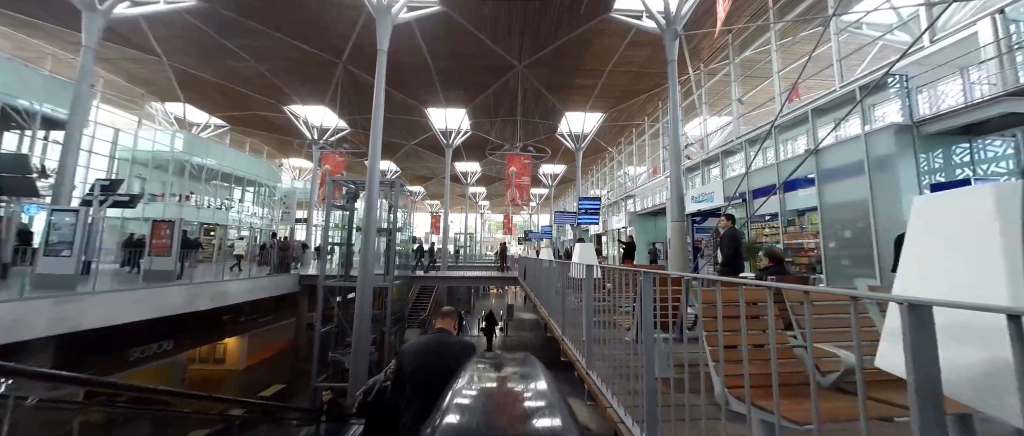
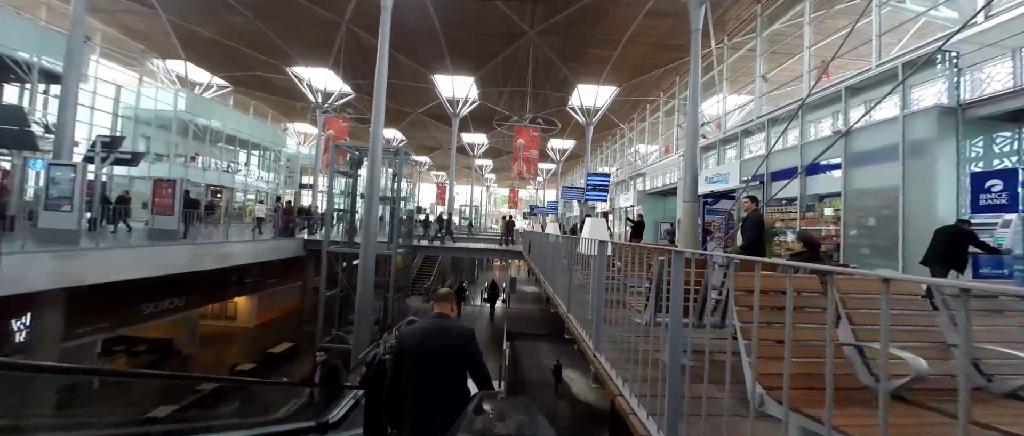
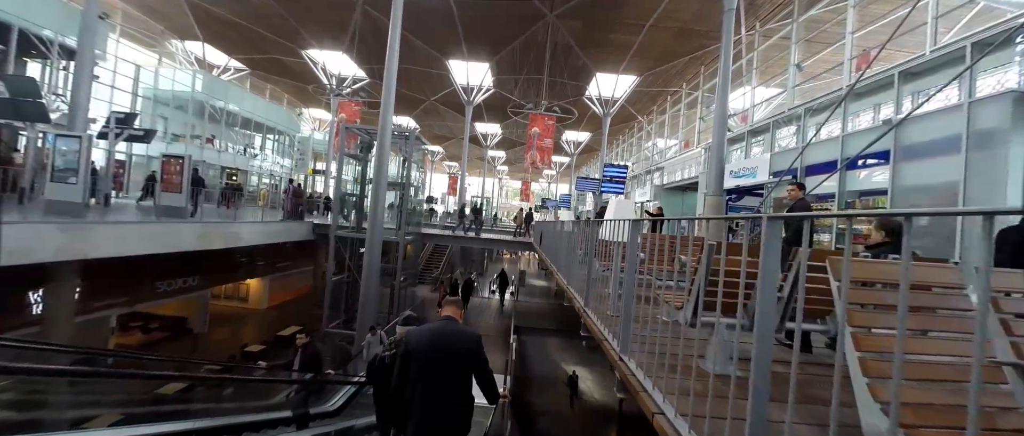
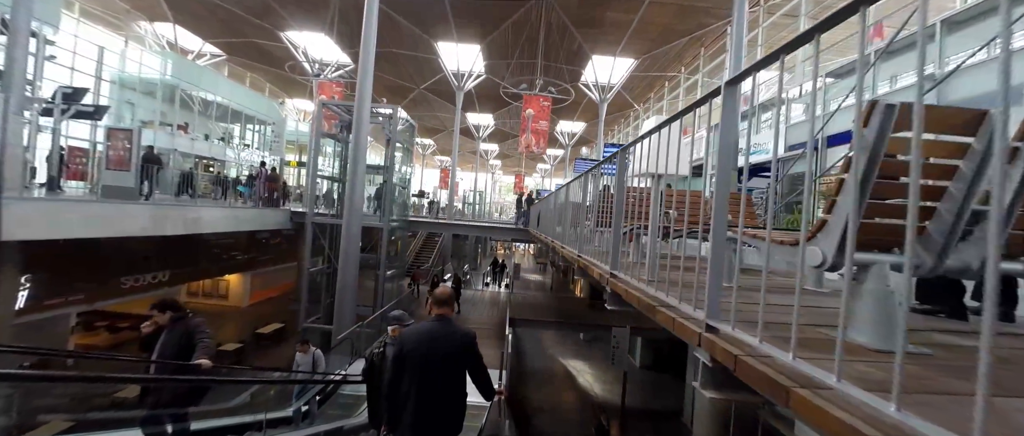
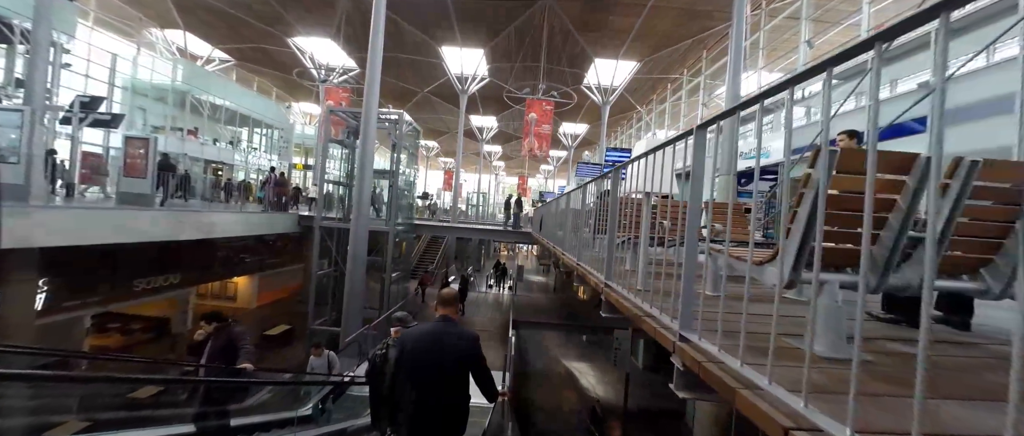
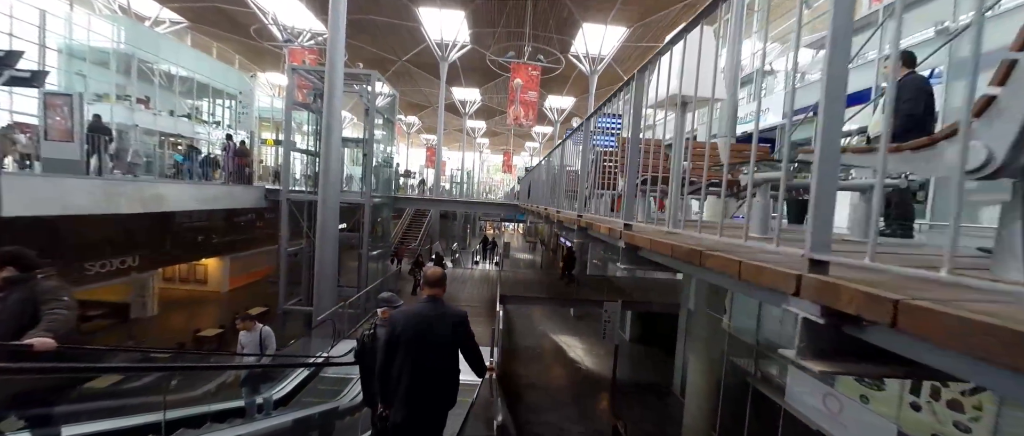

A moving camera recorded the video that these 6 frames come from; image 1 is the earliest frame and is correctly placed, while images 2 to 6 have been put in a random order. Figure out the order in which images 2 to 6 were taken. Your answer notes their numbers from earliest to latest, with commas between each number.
2, 3, 5, 4, 6
